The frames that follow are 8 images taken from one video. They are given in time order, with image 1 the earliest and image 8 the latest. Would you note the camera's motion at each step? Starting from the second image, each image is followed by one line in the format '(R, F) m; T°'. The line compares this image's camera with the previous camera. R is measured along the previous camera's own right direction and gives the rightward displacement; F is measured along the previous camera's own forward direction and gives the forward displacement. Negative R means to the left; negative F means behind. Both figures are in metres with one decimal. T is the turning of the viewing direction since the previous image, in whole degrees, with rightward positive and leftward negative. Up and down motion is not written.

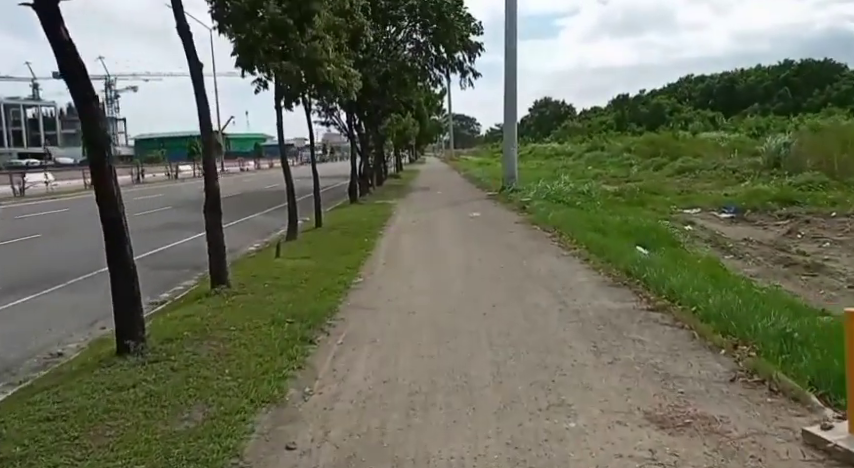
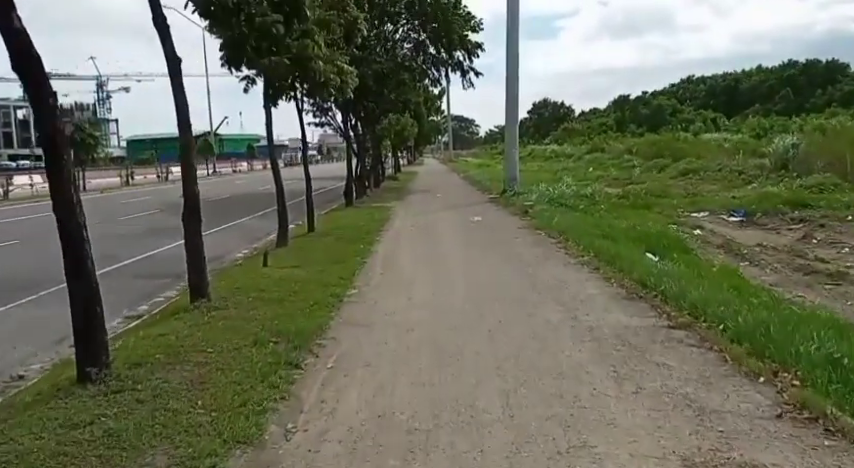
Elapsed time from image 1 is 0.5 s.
(0.0, +0.6) m; 0°
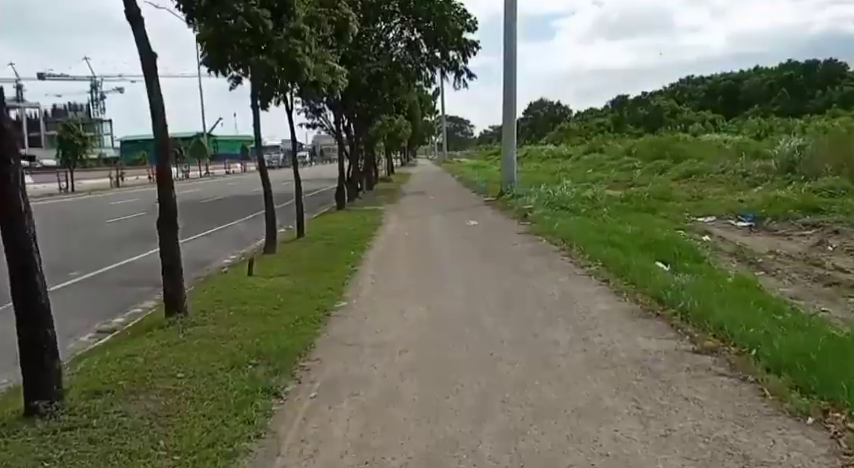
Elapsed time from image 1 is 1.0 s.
(0.0, +0.6) m; 0°
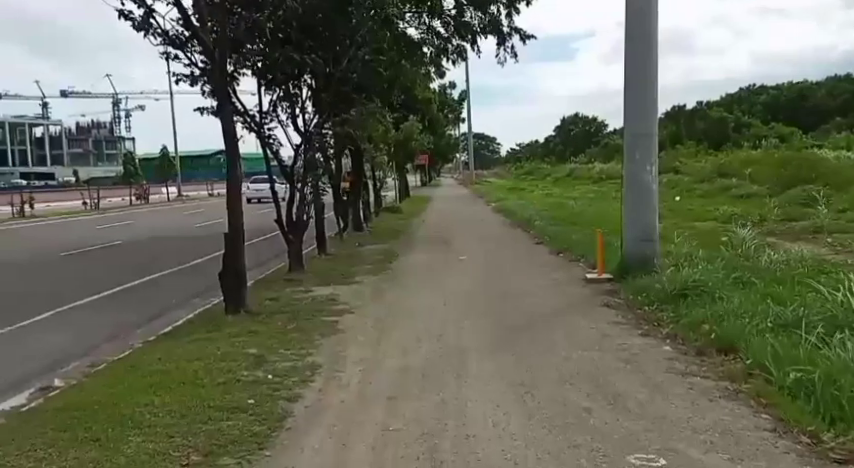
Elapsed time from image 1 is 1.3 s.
(-0.6, +0.1) m; -1°
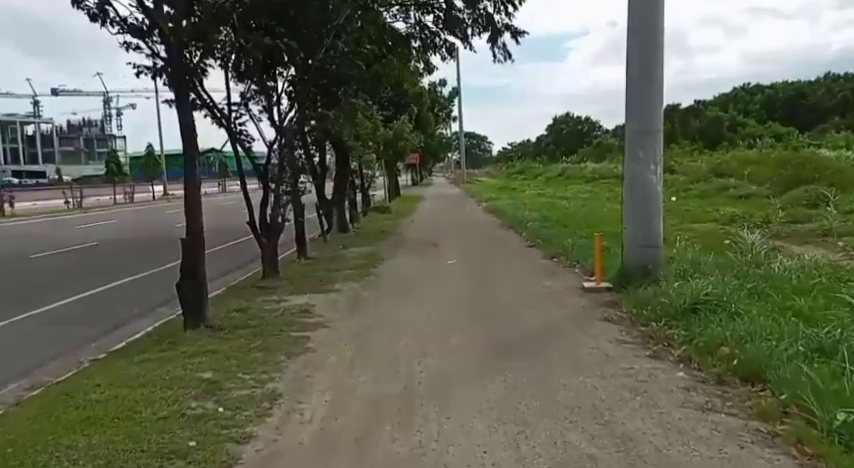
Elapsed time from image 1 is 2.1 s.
(+0.1, +0.8) m; +1°
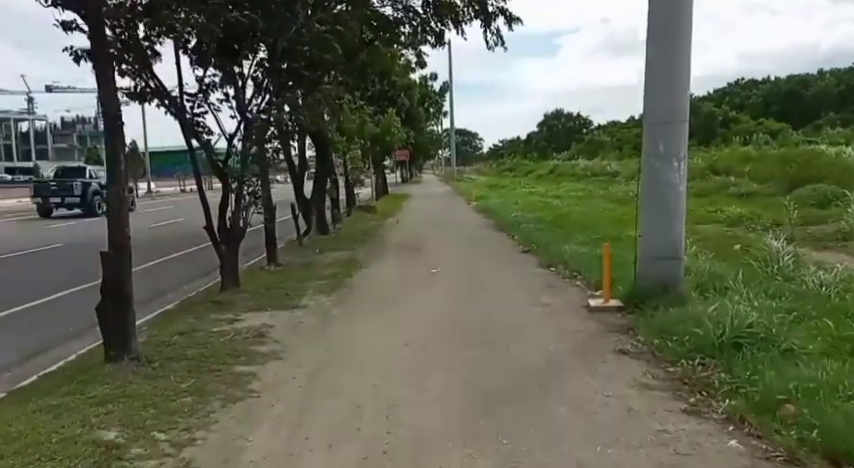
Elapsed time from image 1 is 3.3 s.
(+0.1, +1.4) m; +1°
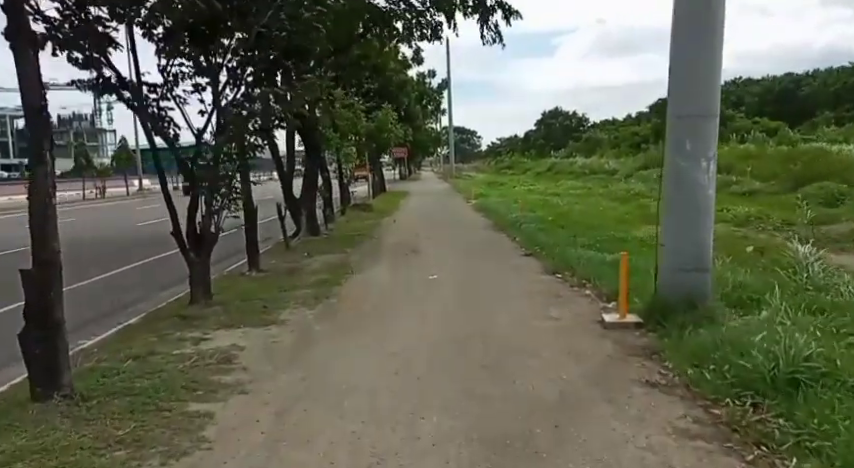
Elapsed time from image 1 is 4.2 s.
(+0.1, +1.0) m; 0°
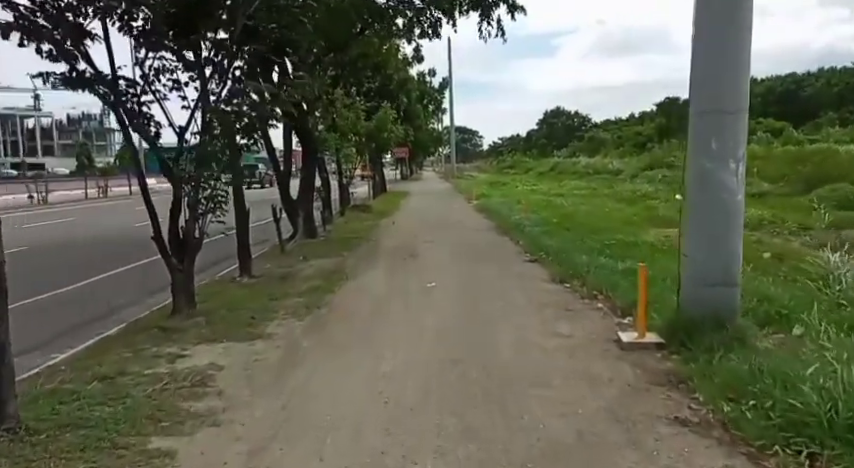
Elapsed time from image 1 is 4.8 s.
(0.0, +0.7) m; 0°
